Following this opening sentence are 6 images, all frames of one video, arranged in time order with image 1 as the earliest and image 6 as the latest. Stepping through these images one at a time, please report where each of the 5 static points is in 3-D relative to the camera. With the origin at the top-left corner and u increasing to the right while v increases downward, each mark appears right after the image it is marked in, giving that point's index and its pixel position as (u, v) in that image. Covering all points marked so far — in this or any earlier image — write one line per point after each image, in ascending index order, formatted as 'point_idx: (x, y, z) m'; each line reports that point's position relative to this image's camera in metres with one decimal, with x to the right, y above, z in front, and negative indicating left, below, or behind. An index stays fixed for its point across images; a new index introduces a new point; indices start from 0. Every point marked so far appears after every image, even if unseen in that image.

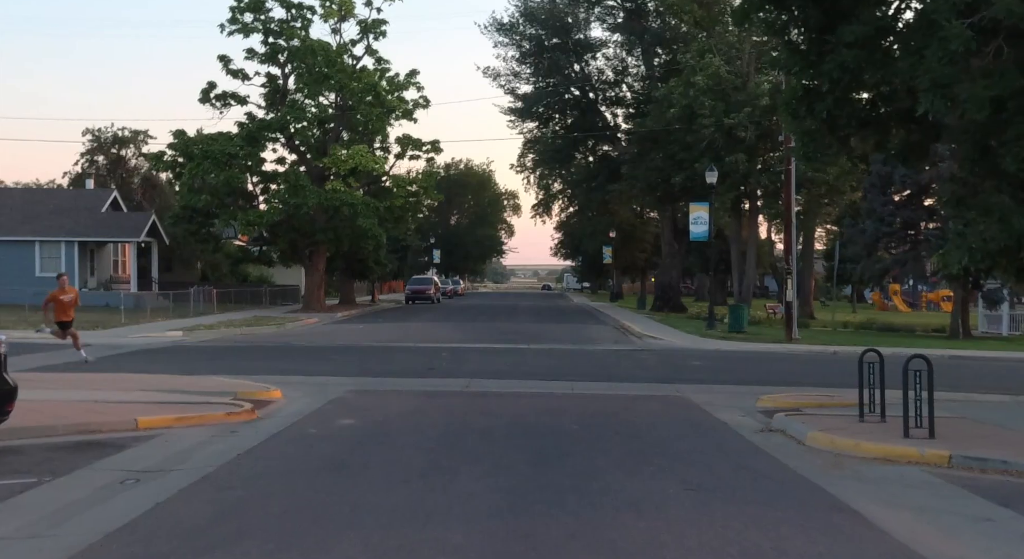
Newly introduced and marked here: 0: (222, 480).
0: (-2.9, -2.0, +8.9) m
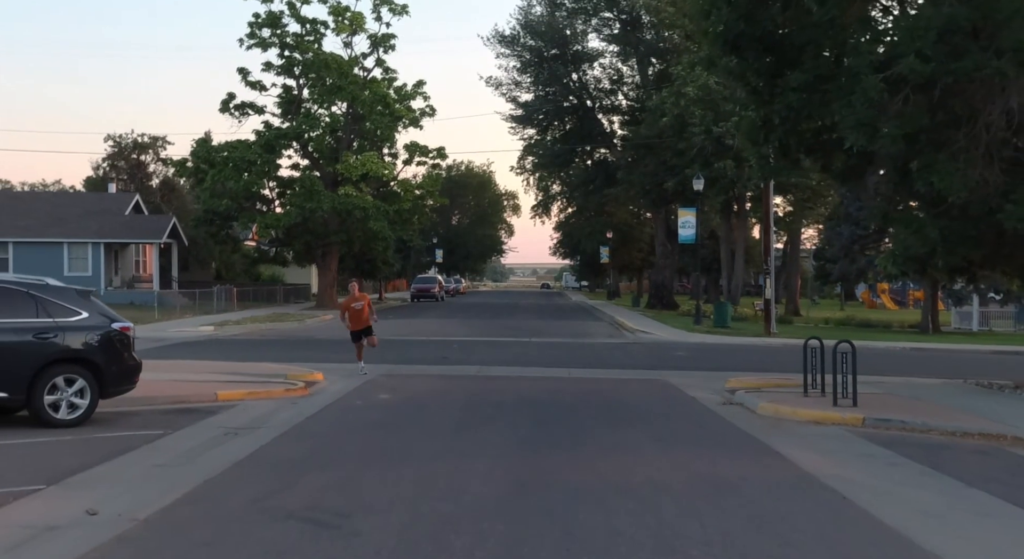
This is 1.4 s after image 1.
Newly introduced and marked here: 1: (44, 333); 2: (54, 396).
0: (-2.7, -2.0, +11.6) m
1: (-5.6, -0.6, +10.6) m
2: (-5.6, -1.4, +10.7) m
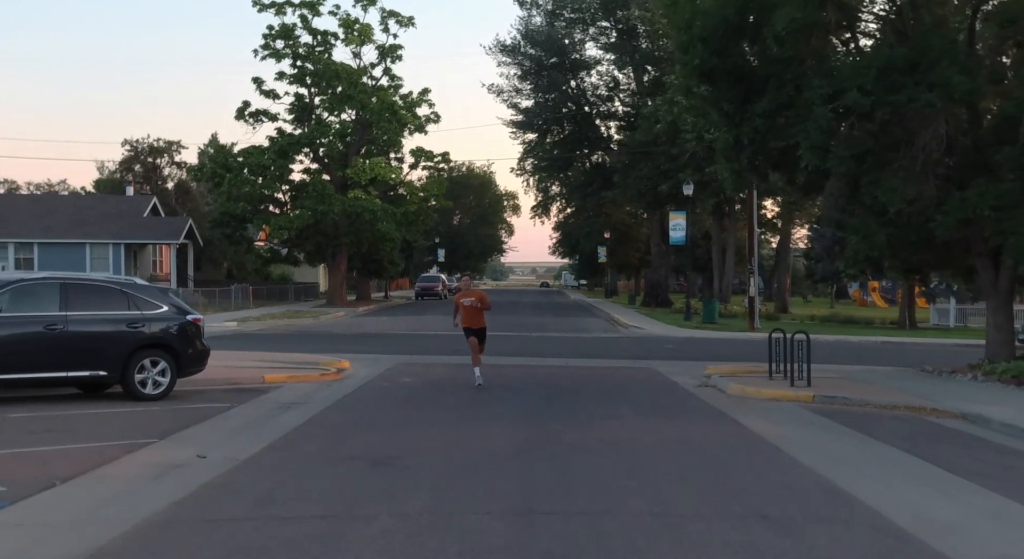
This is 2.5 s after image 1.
0: (-2.6, -2.0, +13.9) m
1: (-5.5, -0.6, +12.9) m
2: (-5.5, -1.4, +13.0) m
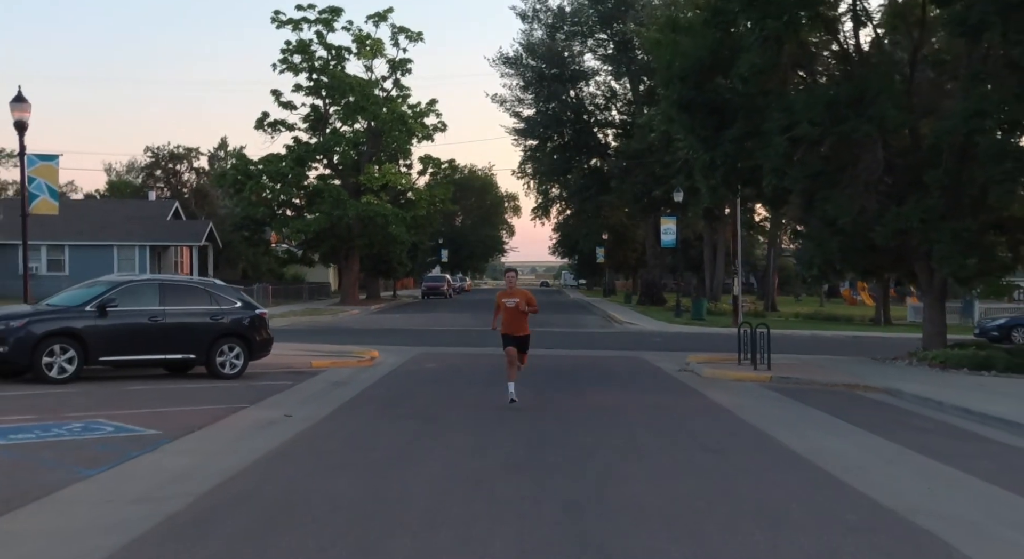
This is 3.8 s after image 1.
0: (-2.4, -2.0, +16.9) m
1: (-5.4, -0.6, +15.9) m
2: (-5.3, -1.4, +16.0) m
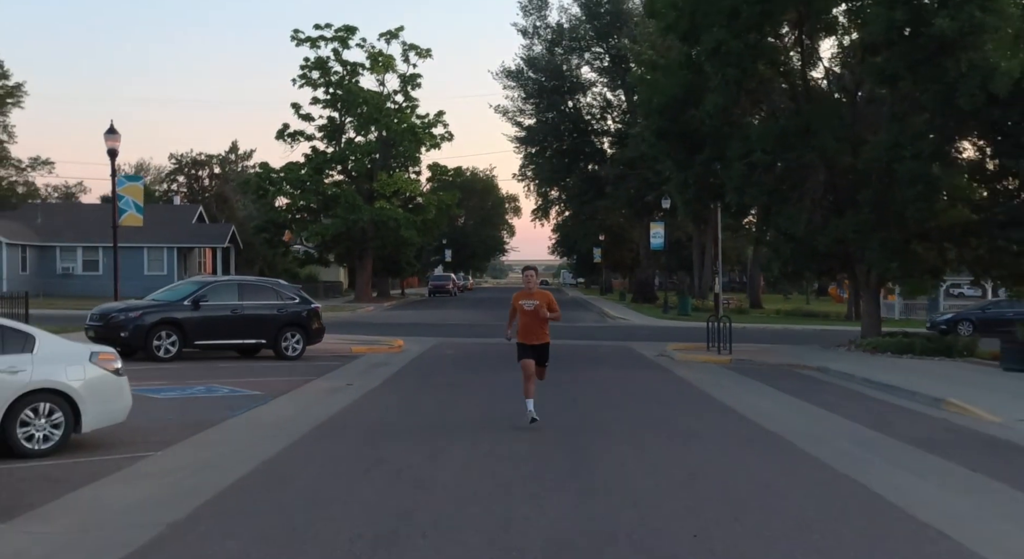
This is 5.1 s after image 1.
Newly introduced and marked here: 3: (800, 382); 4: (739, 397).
0: (-2.3, -2.0, +20.8) m
1: (-5.2, -0.7, +19.8) m
2: (-5.1, -1.4, +19.9) m
3: (+5.9, -2.1, +18.0) m
4: (+4.2, -2.2, +16.1) m
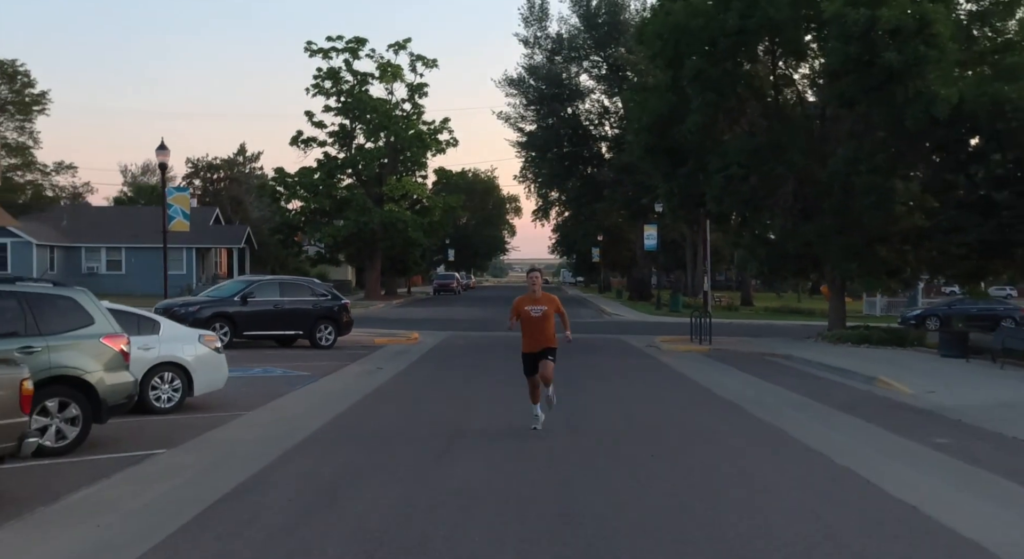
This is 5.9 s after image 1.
0: (-2.1, -2.0, +23.7) m
1: (-5.1, -0.6, +22.7) m
2: (-5.0, -1.4, +22.8) m
3: (+6.0, -2.1, +20.9) m
4: (+4.3, -2.1, +19.0) m
